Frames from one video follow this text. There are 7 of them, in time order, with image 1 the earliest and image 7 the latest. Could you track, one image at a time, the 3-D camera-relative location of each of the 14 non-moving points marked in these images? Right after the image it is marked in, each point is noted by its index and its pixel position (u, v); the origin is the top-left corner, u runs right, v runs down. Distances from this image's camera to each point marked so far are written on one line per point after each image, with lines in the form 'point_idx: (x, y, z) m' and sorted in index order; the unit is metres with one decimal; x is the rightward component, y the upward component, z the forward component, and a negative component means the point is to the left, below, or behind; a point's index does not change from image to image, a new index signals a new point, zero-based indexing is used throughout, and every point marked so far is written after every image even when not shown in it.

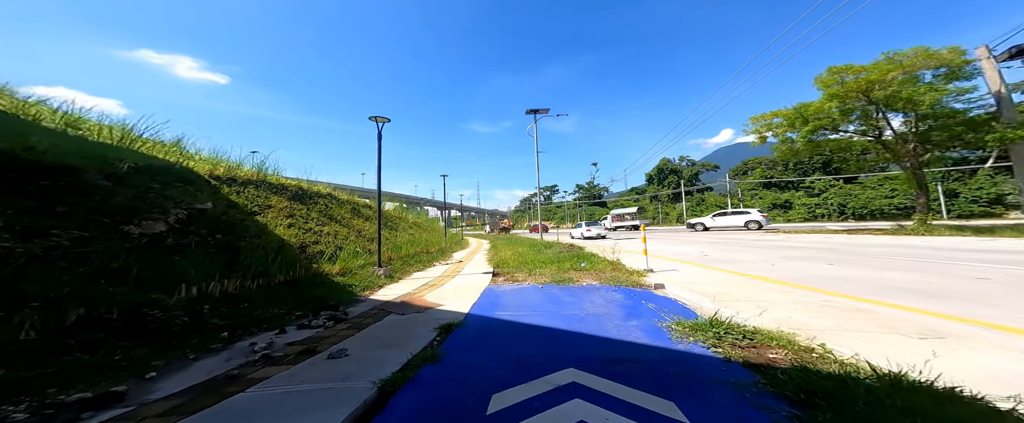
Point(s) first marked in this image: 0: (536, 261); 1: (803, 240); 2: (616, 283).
0: (+1.0, -1.9, +12.2) m
1: (+13.9, -1.4, +15.2) m
2: (+2.5, -1.7, +7.6) m
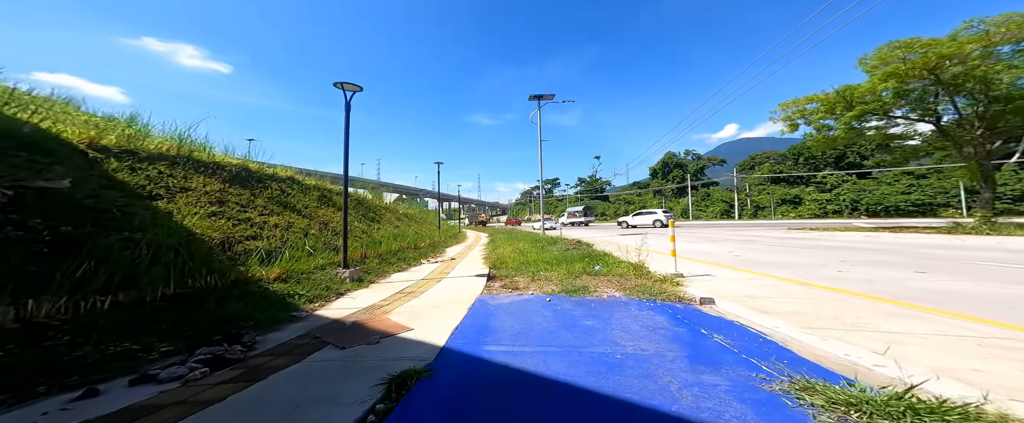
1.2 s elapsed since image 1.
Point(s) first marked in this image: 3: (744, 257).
0: (+0.9, -1.6, +10.5) m
1: (+13.9, -1.2, +13.4) m
2: (+2.4, -1.5, +5.8) m
3: (+7.7, -1.5, +10.5) m
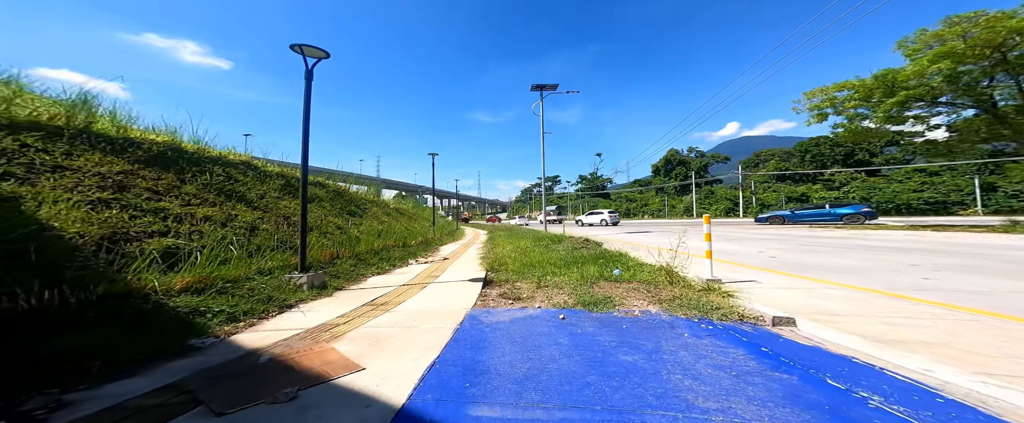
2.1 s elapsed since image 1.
0: (+0.9, -1.4, +9.0) m
1: (+13.9, -1.0, +11.9) m
2: (+2.5, -1.3, +4.3) m
3: (+7.7, -1.3, +9.1) m
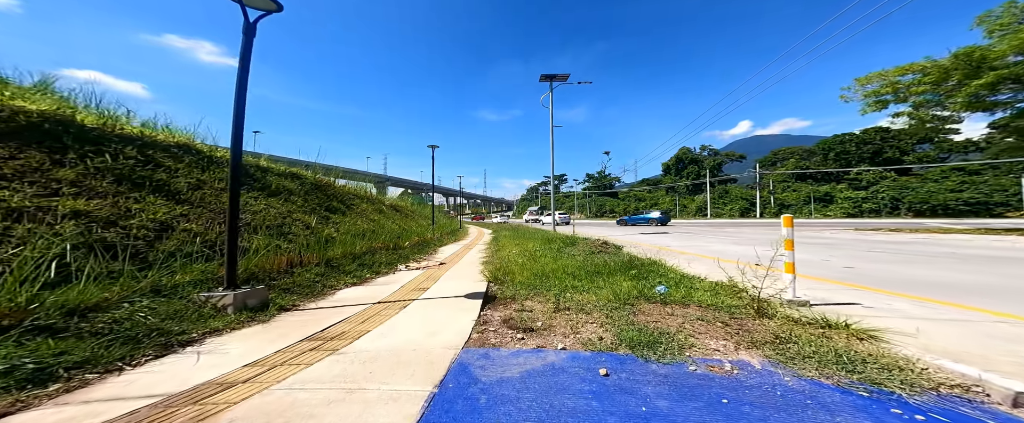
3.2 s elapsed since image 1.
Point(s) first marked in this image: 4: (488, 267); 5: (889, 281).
0: (+1.1, -1.3, +7.3) m
1: (+14.1, -1.0, +9.9) m
2: (+2.5, -1.3, +2.6) m
3: (+7.9, -1.3, +7.2) m
4: (-0.7, -1.7, +9.0) m
5: (+7.0, -1.3, +5.9) m
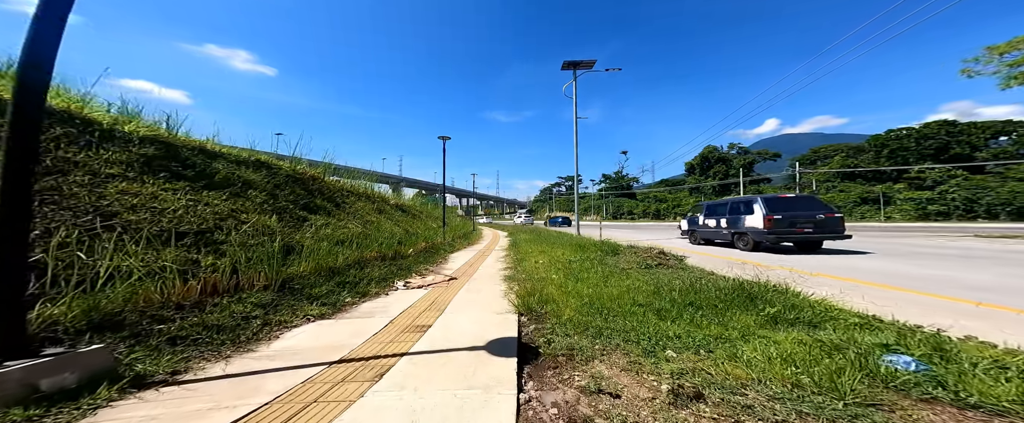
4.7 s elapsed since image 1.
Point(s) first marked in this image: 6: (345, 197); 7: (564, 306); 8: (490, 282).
0: (+1.8, -1.3, +4.9) m
1: (+14.9, -1.0, +6.9) m
2: (+3.0, -1.2, +0.1) m
3: (+8.5, -1.3, +4.5) m
4: (0.0, -1.7, +6.7) m
5: (+7.6, -1.3, +3.2) m
6: (-5.2, +0.5, +9.7) m
7: (+0.8, -1.4, +4.9) m
8: (-0.5, -1.7, +7.9) m
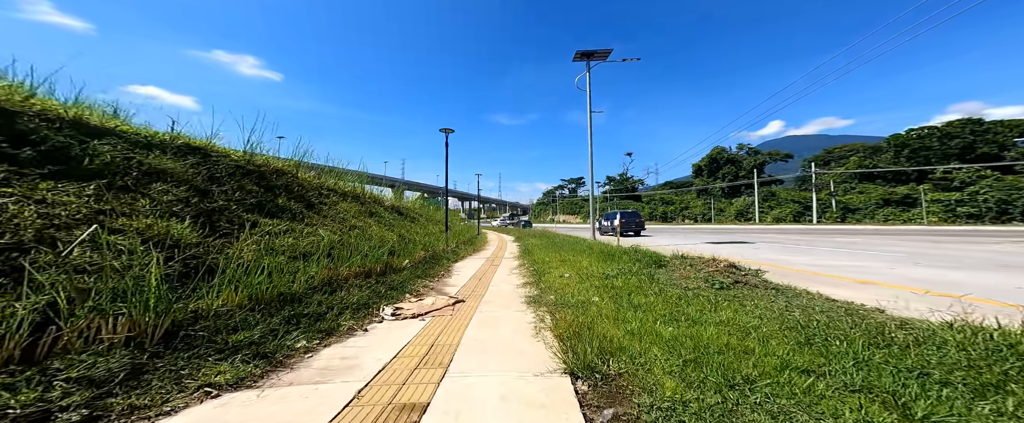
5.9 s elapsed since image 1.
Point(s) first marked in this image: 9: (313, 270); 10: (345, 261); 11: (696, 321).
0: (+2.2, -1.3, +2.9) m
1: (+15.4, -1.0, +4.9) m
2: (+3.4, -1.1, -1.9) m
3: (+9.0, -1.2, +2.5) m
4: (+0.5, -1.7, +4.7) m
5: (+8.0, -1.2, +1.2) m
6: (-4.7, +0.4, +7.8) m
7: (+1.3, -1.4, +3.0) m
8: (-0.1, -1.7, +5.9) m
9: (-2.9, -0.9, +4.8) m
10: (-3.0, -0.9, +5.8) m
11: (+2.2, -1.3, +3.9) m
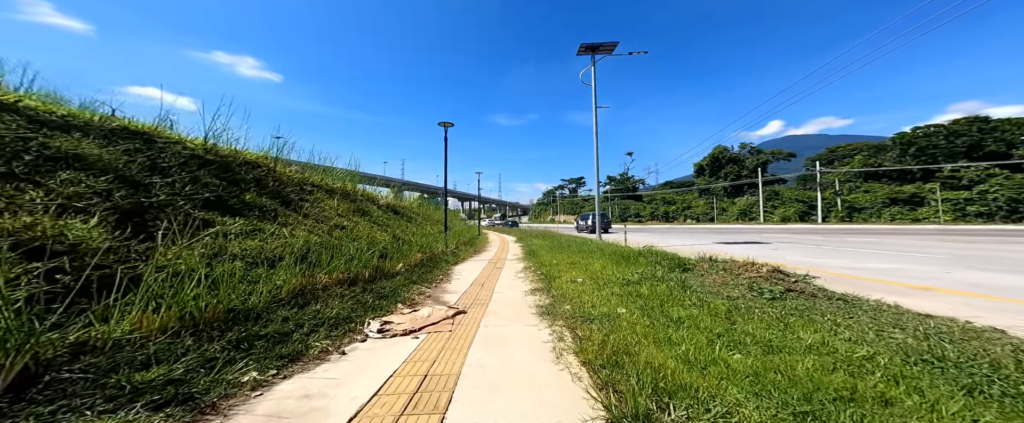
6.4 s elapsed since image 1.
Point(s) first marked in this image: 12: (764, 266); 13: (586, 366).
0: (+2.4, -1.2, +2.0) m
1: (+15.5, -0.8, +4.1) m
2: (+3.6, -1.0, -2.8) m
3: (+9.1, -1.1, +1.6) m
4: (+0.6, -1.6, +3.8) m
5: (+8.2, -1.1, +0.3) m
6: (-4.5, +0.5, +6.9) m
7: (+1.4, -1.3, +2.1) m
8: (+0.1, -1.6, +5.0) m
9: (-2.8, -0.8, +3.9) m
10: (-2.8, -0.8, +4.9) m
11: (+2.4, -1.2, +3.0) m
12: (+4.6, -1.0, +6.0) m
13: (+0.8, -1.5, +3.4) m
